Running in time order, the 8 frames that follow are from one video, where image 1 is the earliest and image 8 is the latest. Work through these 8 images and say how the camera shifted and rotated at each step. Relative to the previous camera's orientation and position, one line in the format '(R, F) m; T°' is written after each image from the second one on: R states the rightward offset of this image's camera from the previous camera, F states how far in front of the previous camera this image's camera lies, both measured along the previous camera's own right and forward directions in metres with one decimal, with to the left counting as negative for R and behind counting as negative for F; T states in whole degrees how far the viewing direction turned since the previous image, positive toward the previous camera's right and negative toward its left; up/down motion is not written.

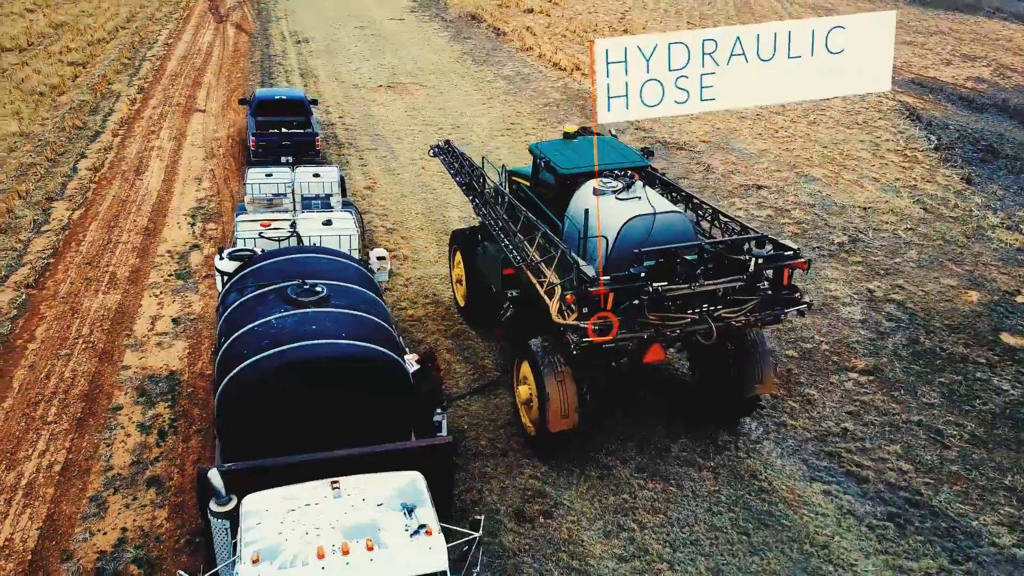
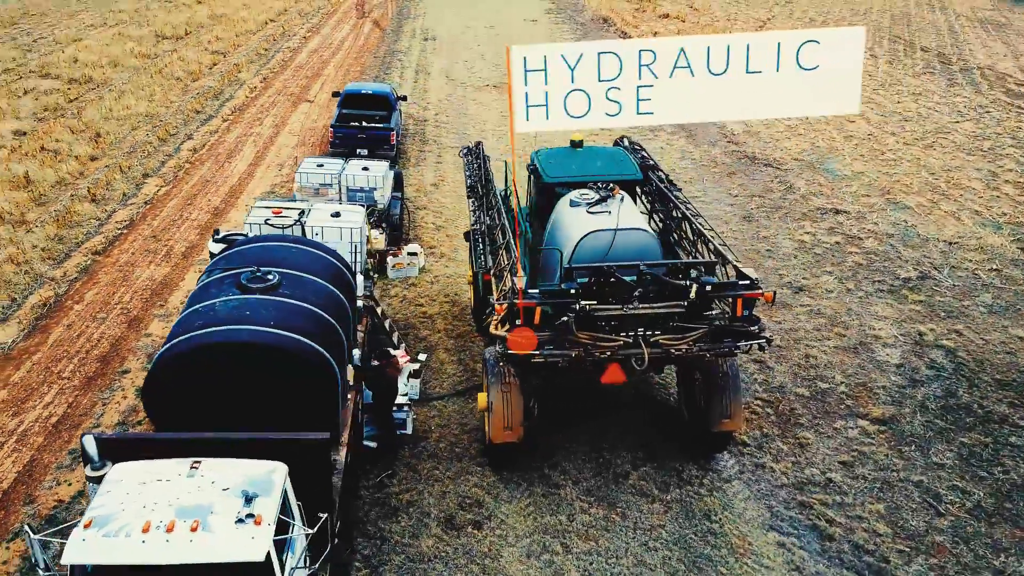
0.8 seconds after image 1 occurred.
(+1.8, +0.3) m; -10°
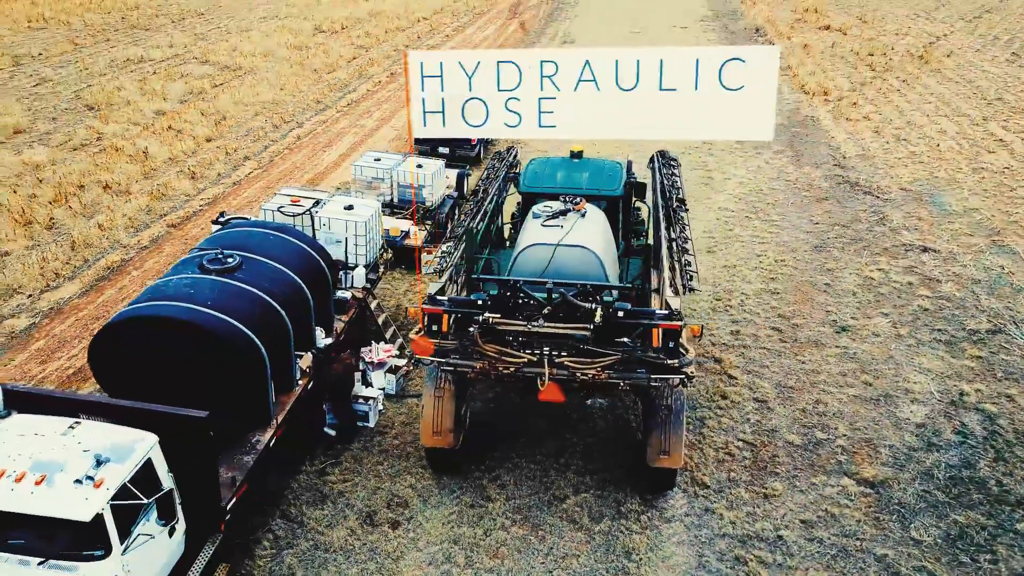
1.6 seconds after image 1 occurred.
(+2.0, +0.3) m; -12°
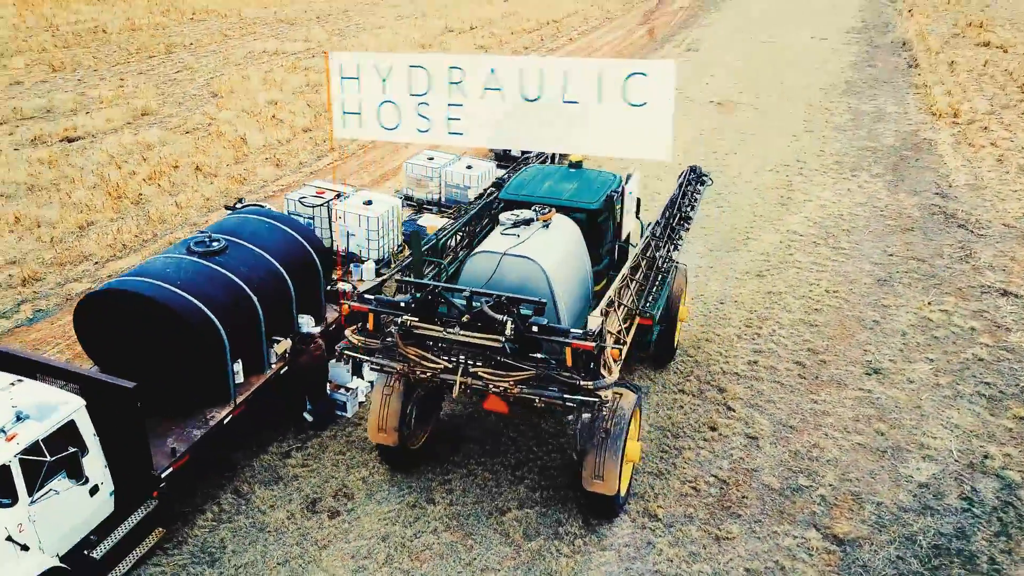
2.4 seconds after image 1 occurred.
(+1.7, +0.2) m; -10°
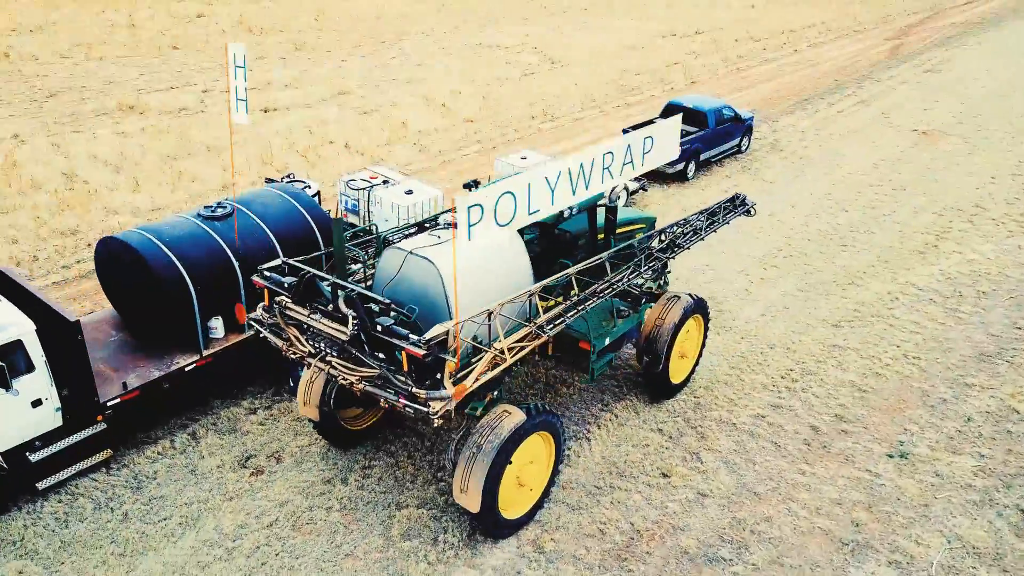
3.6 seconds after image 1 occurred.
(+3.0, +0.6) m; -18°
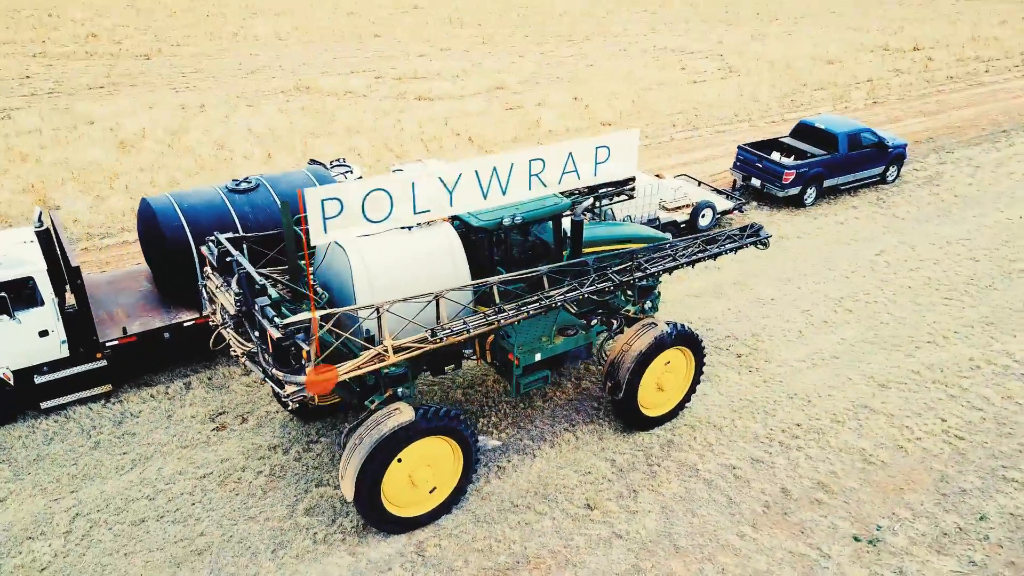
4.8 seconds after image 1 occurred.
(+2.6, +0.5) m; -15°
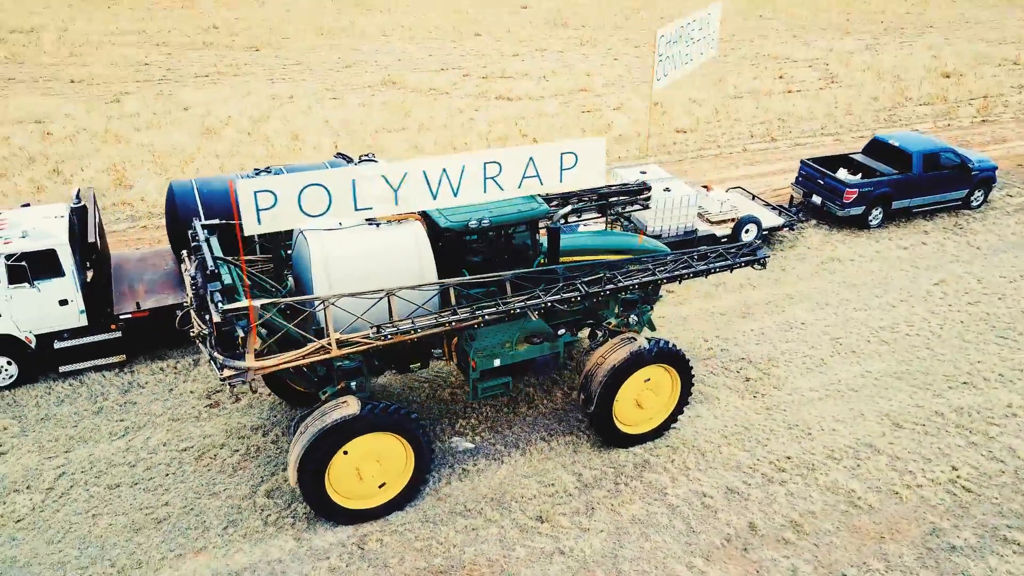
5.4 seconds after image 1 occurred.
(+1.4, +0.2) m; -8°
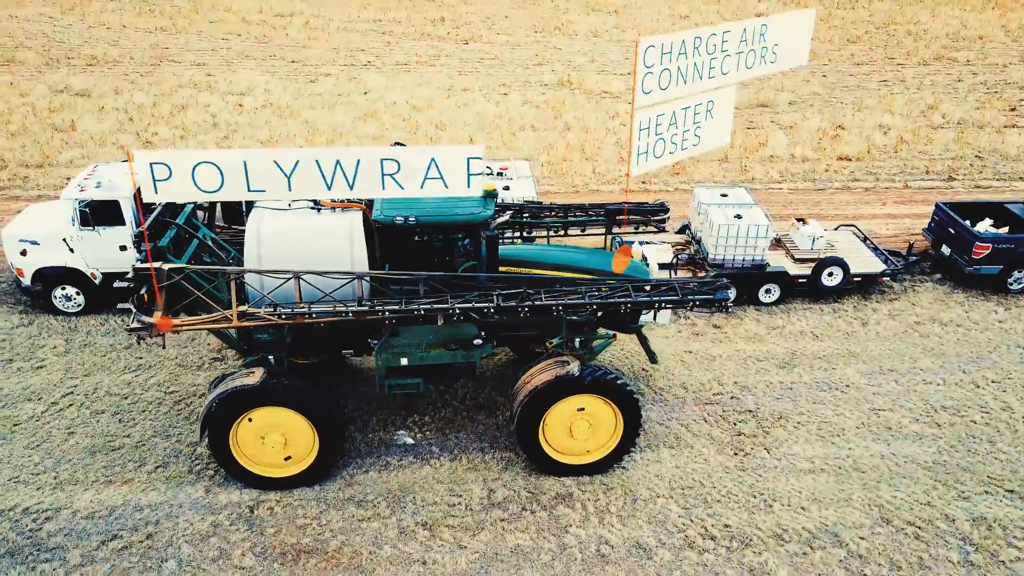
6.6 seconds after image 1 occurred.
(+2.9, +0.6) m; -17°
